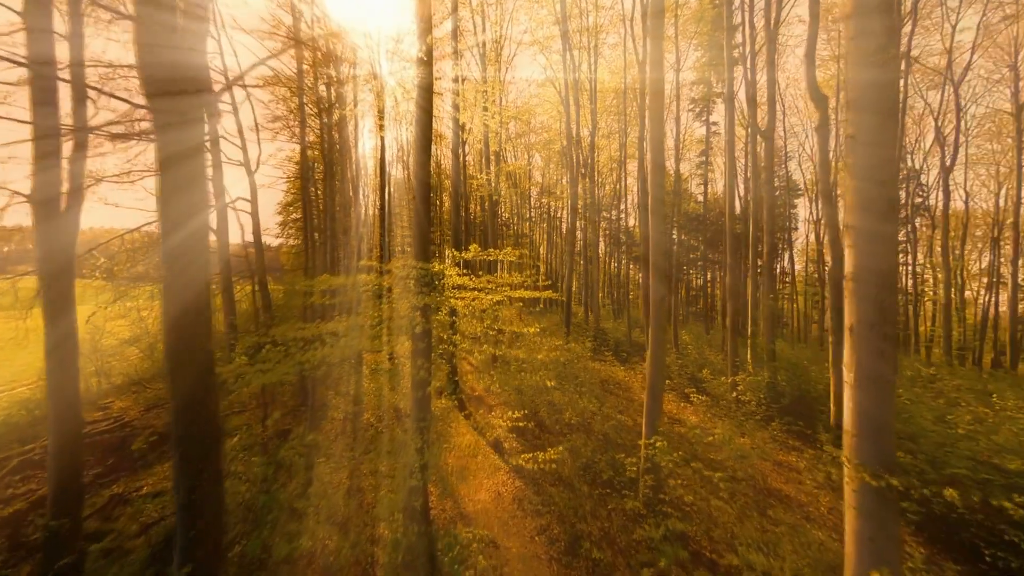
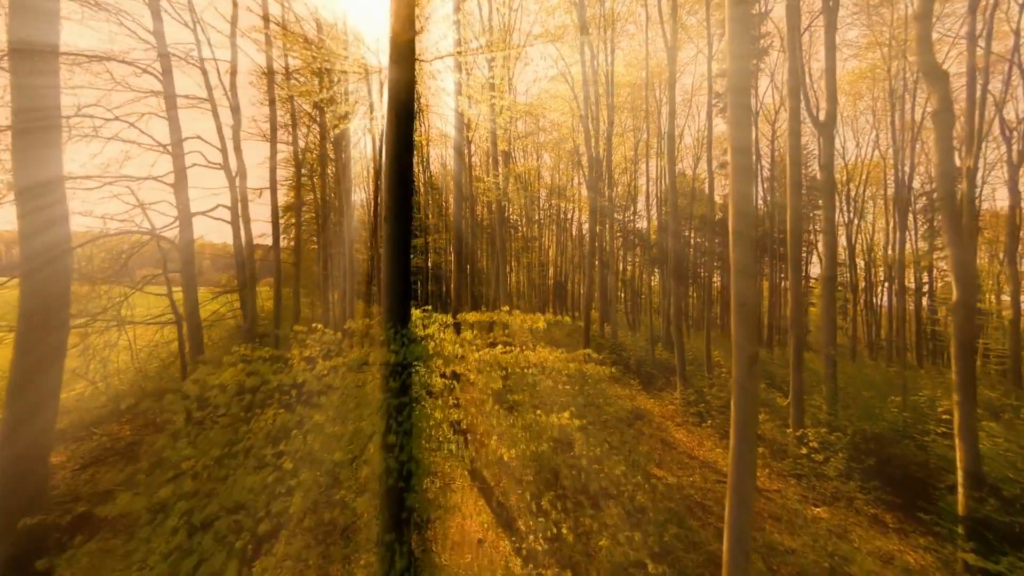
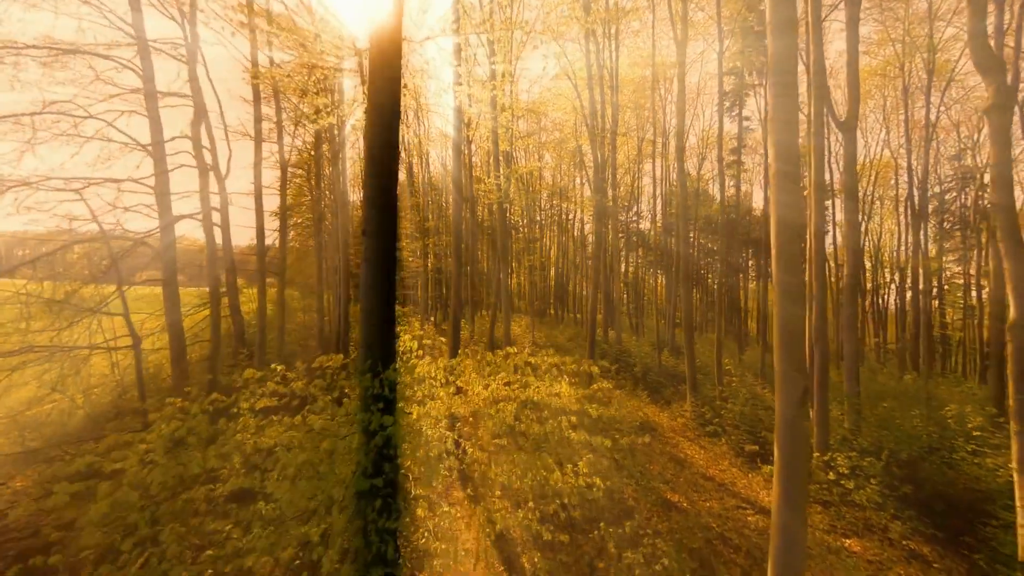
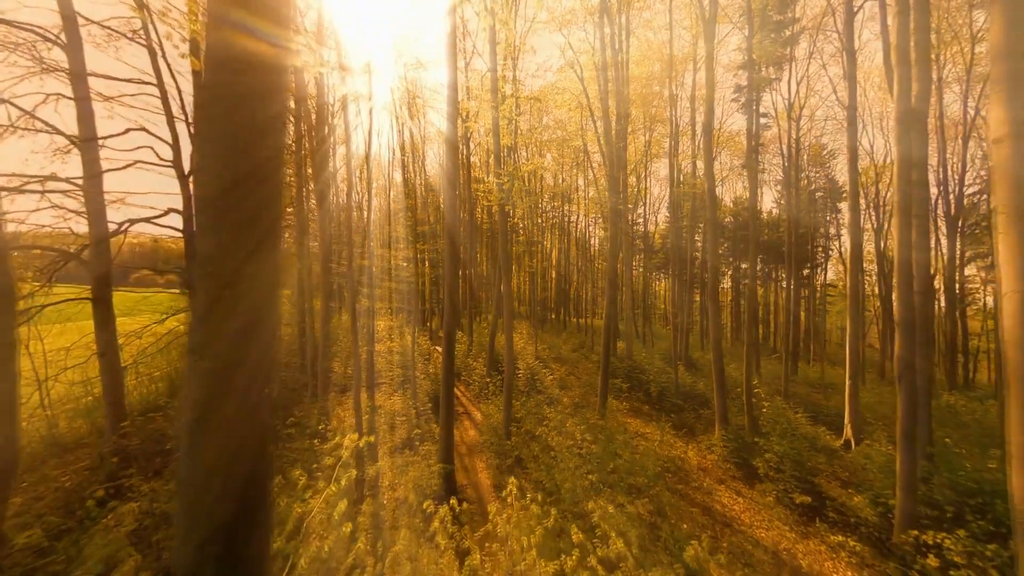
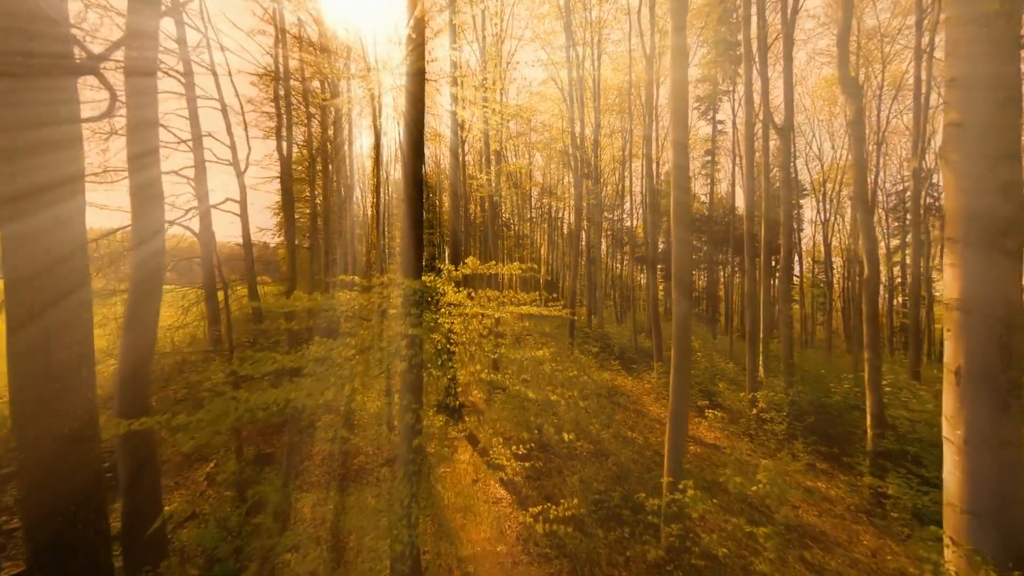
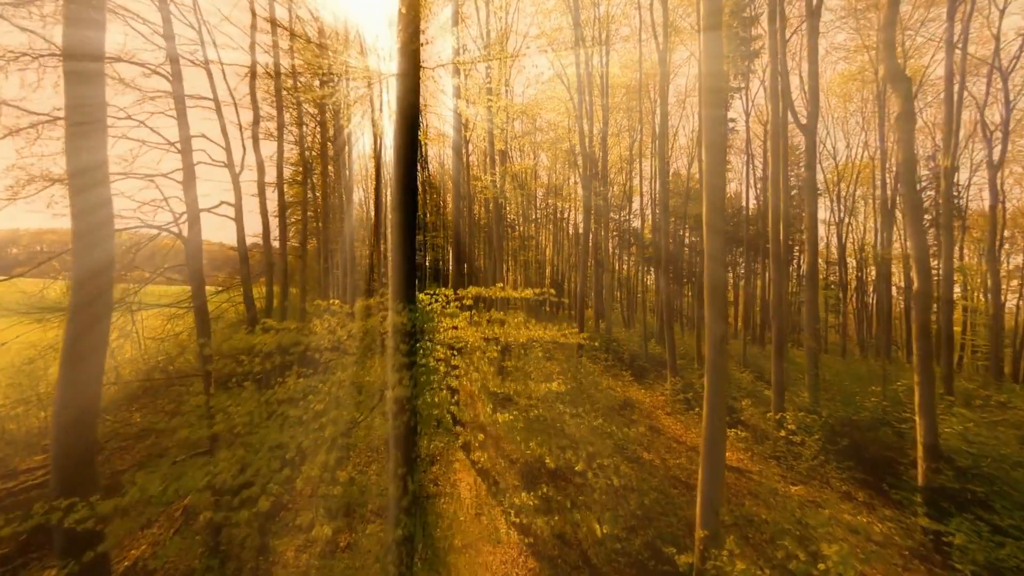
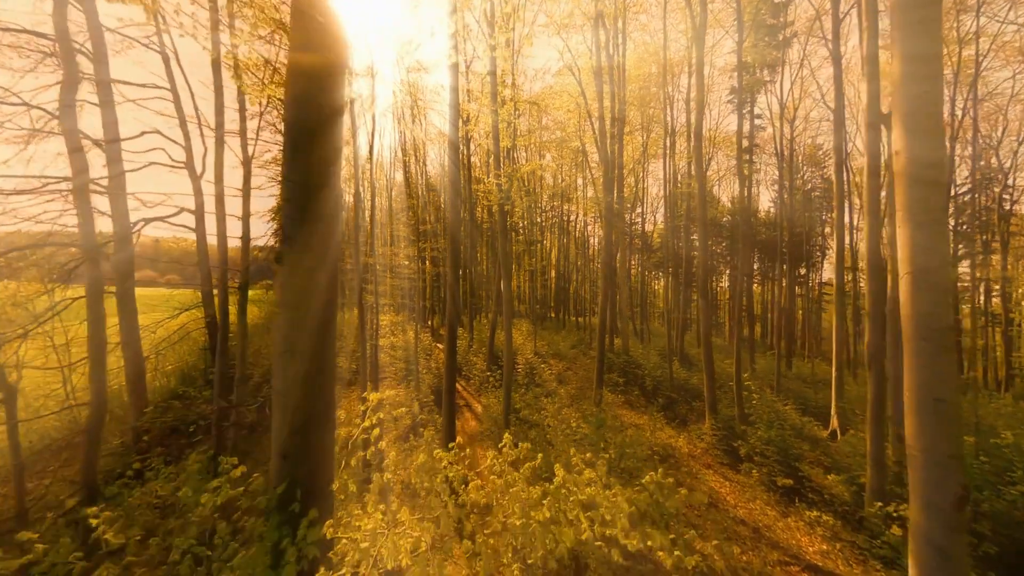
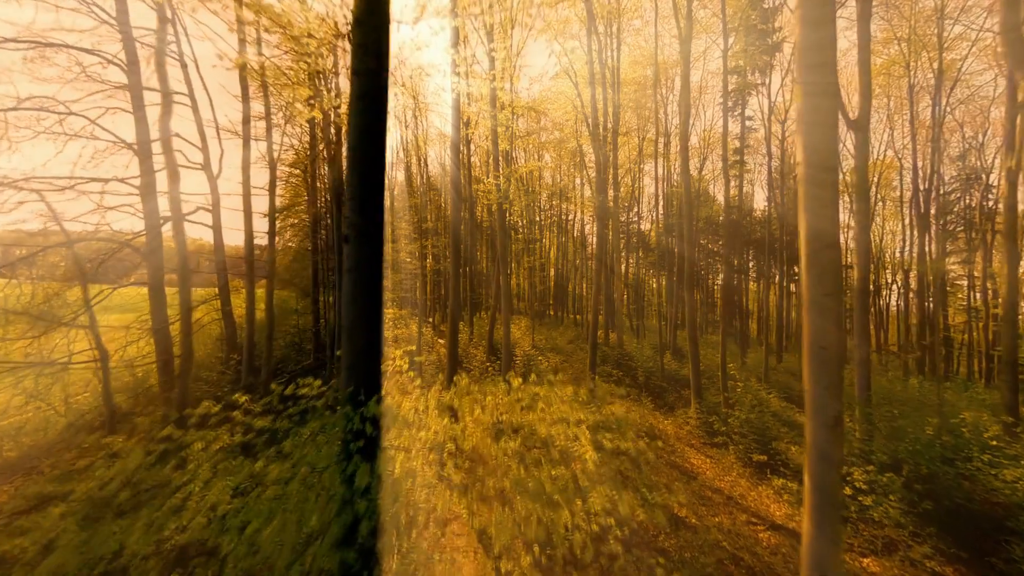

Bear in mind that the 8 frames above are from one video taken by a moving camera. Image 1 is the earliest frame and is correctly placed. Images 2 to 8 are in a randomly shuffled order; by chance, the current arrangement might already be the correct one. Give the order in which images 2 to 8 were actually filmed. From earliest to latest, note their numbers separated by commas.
5, 6, 2, 3, 8, 7, 4
